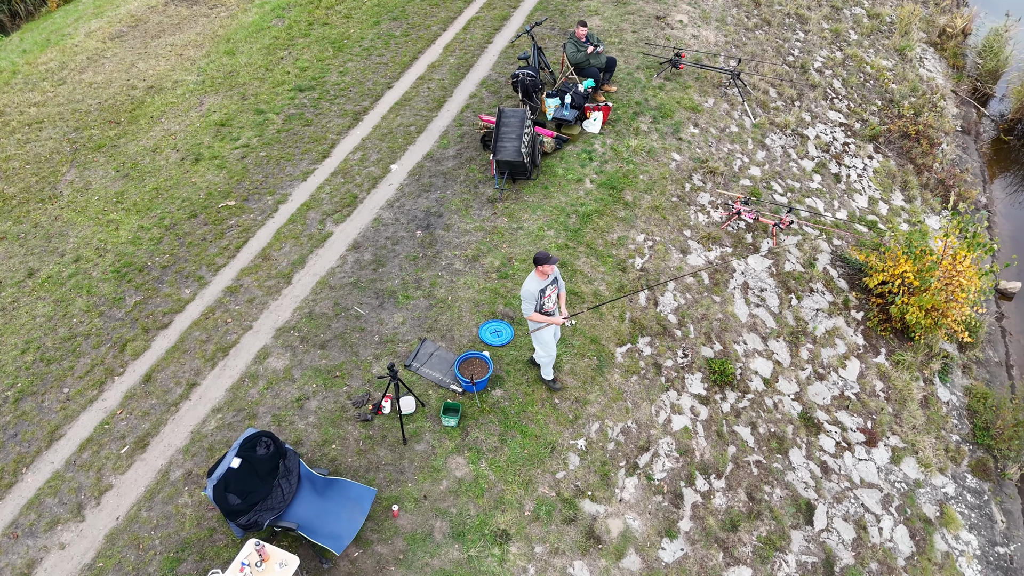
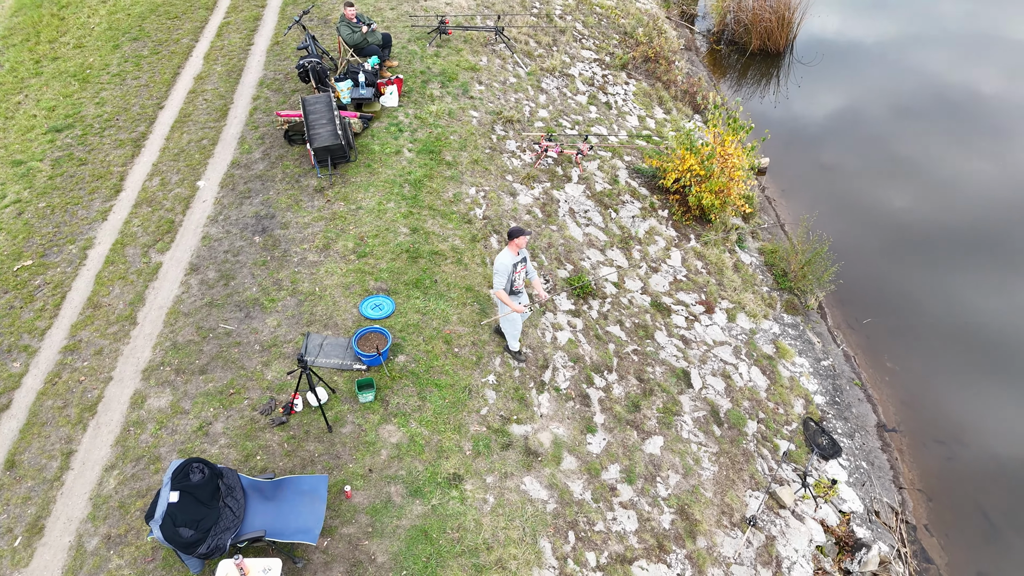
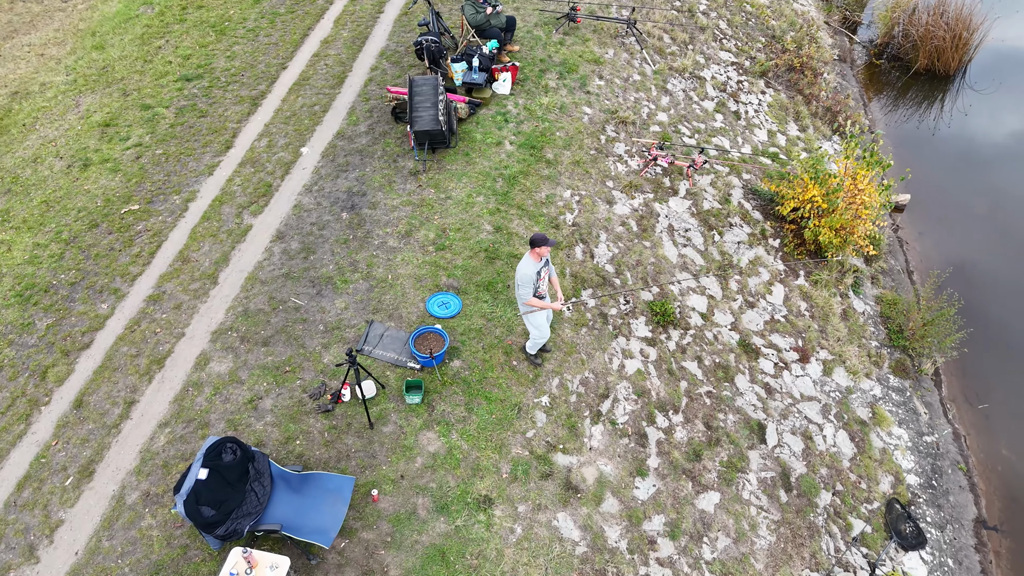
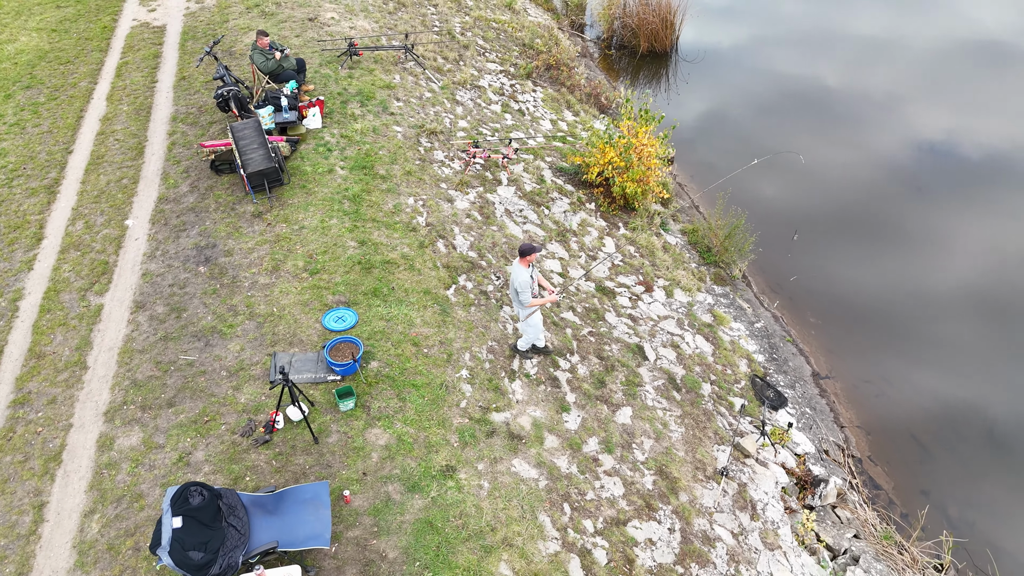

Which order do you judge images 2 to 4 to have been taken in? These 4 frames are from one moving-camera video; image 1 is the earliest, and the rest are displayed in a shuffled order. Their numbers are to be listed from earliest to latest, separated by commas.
3, 2, 4
